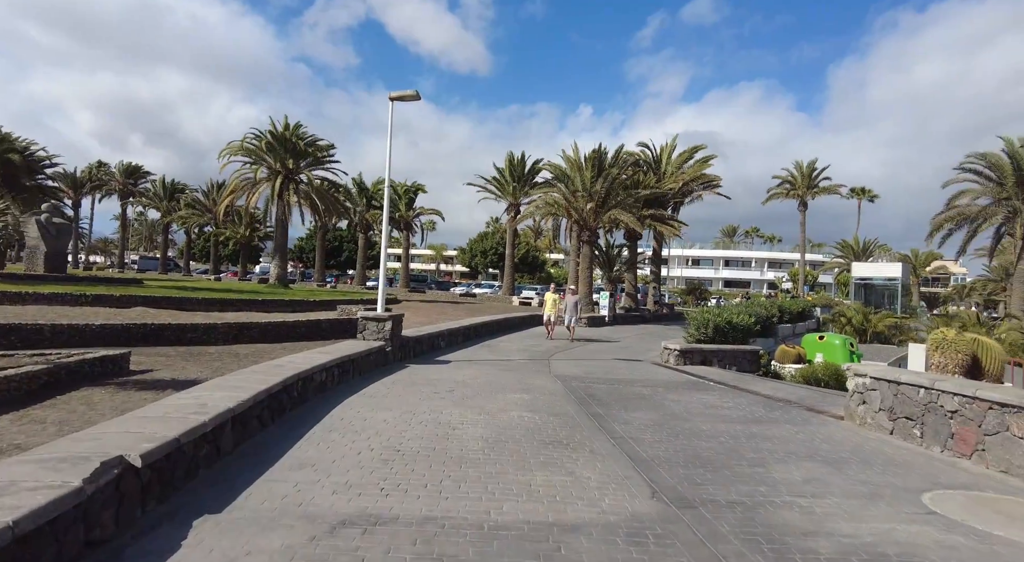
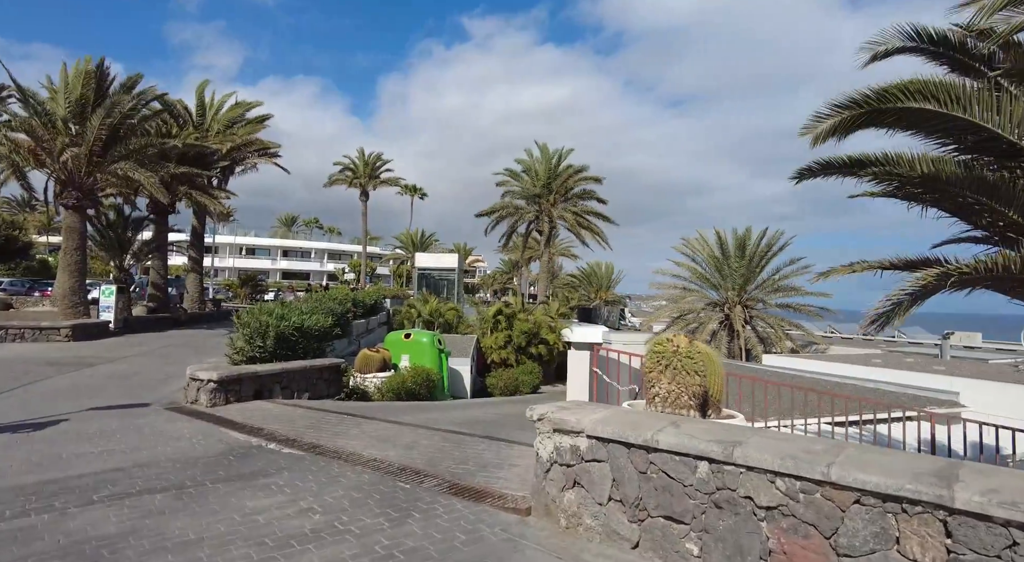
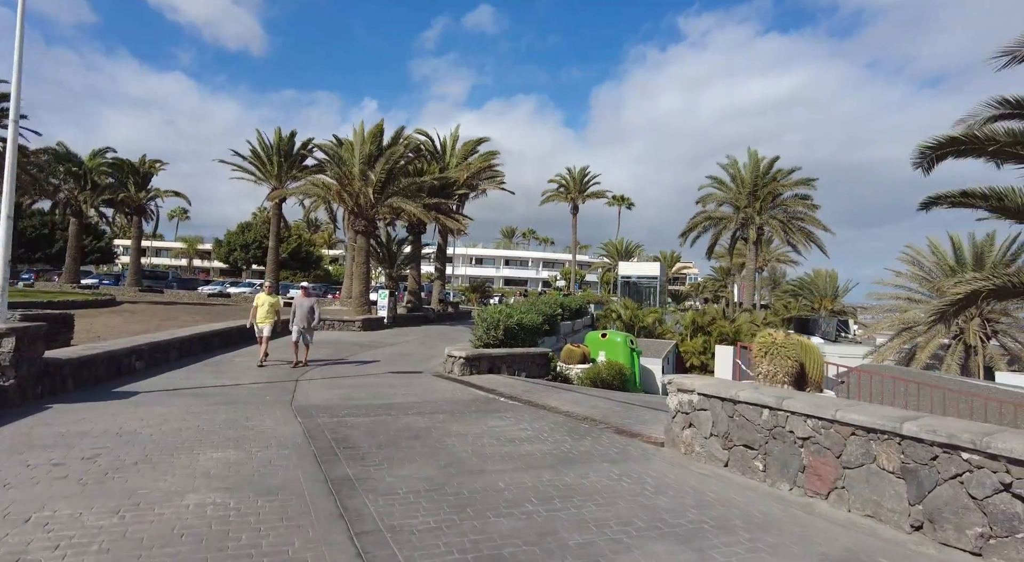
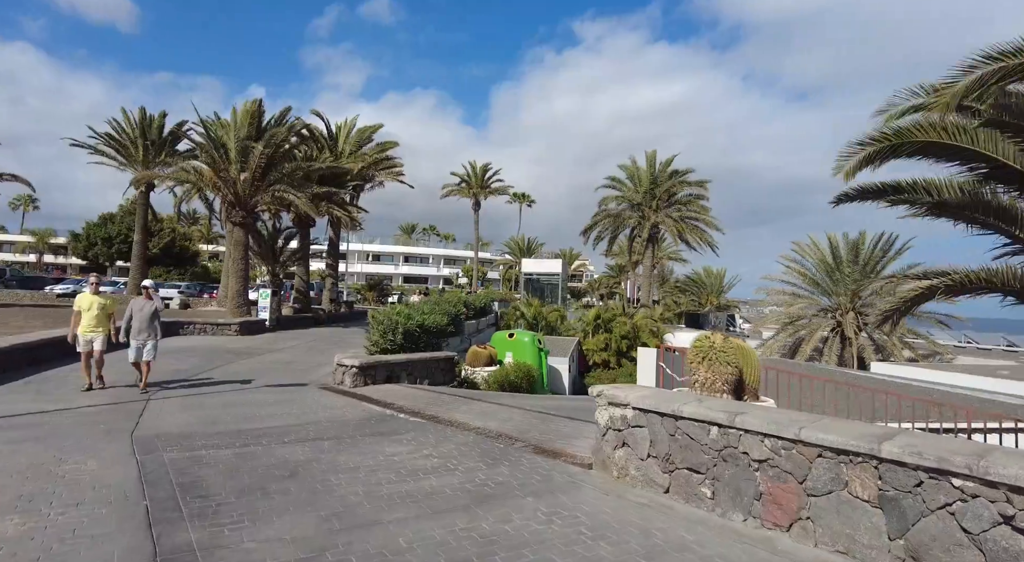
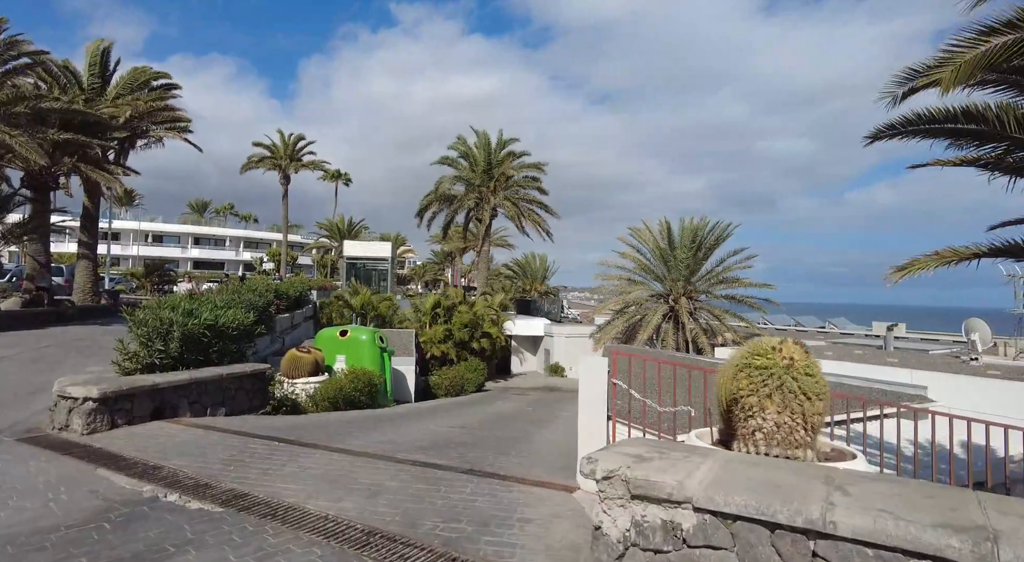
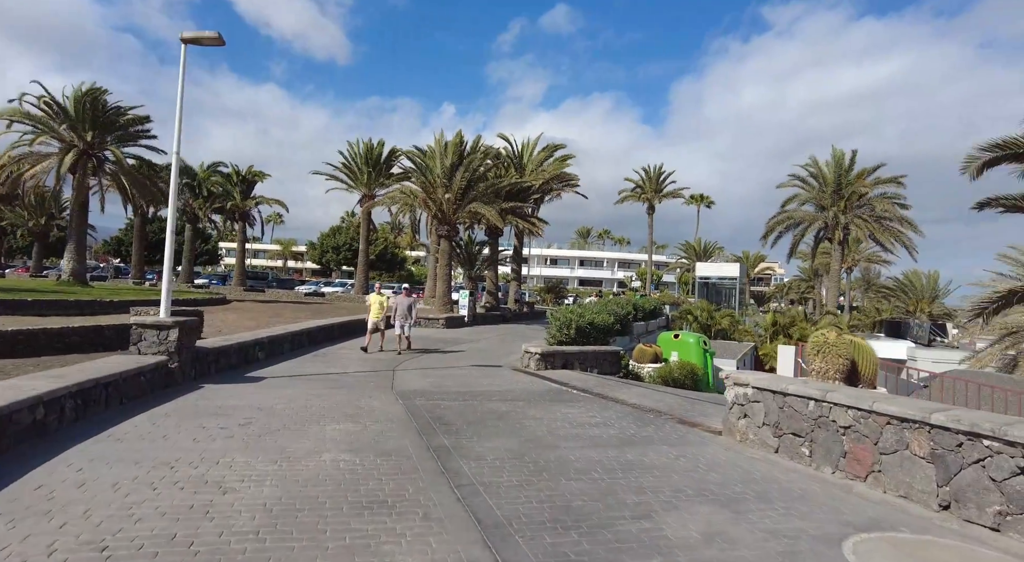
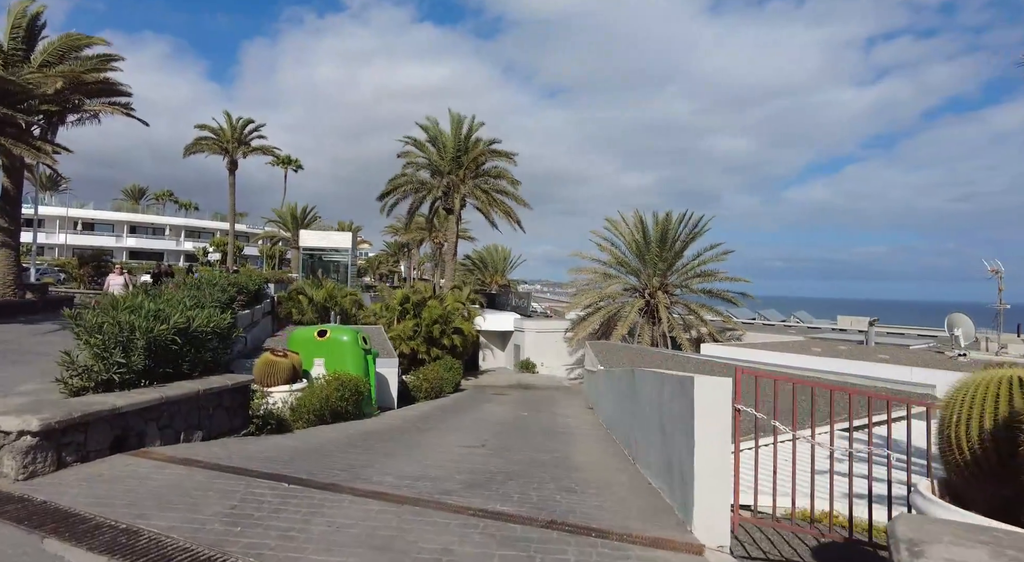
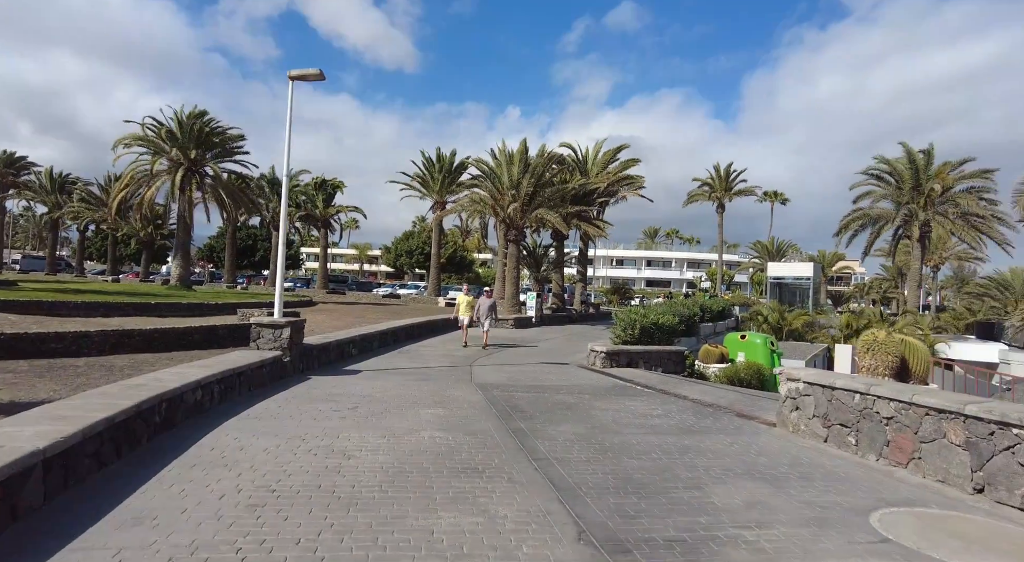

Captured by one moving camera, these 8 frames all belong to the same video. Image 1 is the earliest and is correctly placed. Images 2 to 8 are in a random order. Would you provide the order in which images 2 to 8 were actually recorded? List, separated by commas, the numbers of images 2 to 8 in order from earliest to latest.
8, 6, 3, 4, 2, 5, 7
